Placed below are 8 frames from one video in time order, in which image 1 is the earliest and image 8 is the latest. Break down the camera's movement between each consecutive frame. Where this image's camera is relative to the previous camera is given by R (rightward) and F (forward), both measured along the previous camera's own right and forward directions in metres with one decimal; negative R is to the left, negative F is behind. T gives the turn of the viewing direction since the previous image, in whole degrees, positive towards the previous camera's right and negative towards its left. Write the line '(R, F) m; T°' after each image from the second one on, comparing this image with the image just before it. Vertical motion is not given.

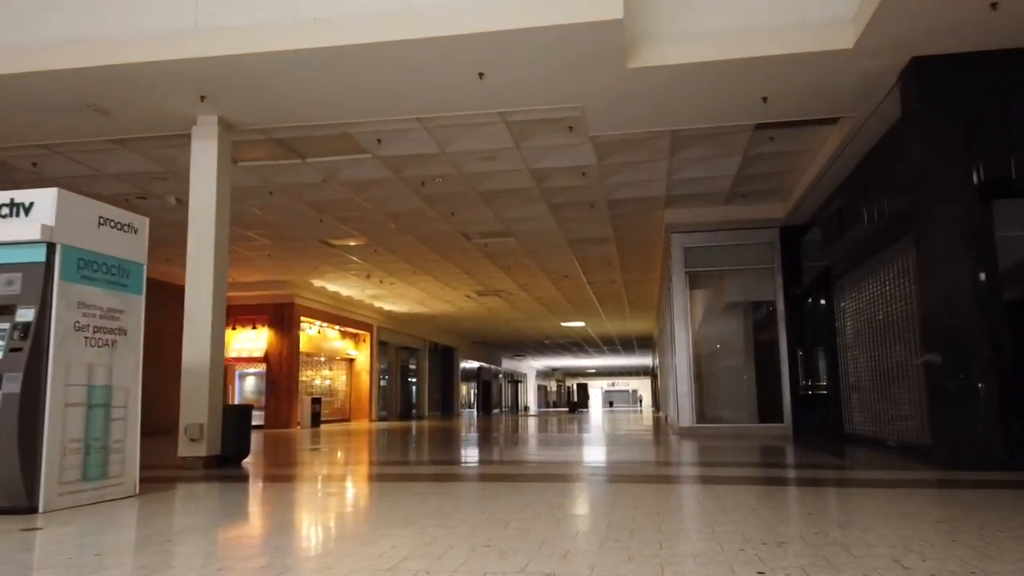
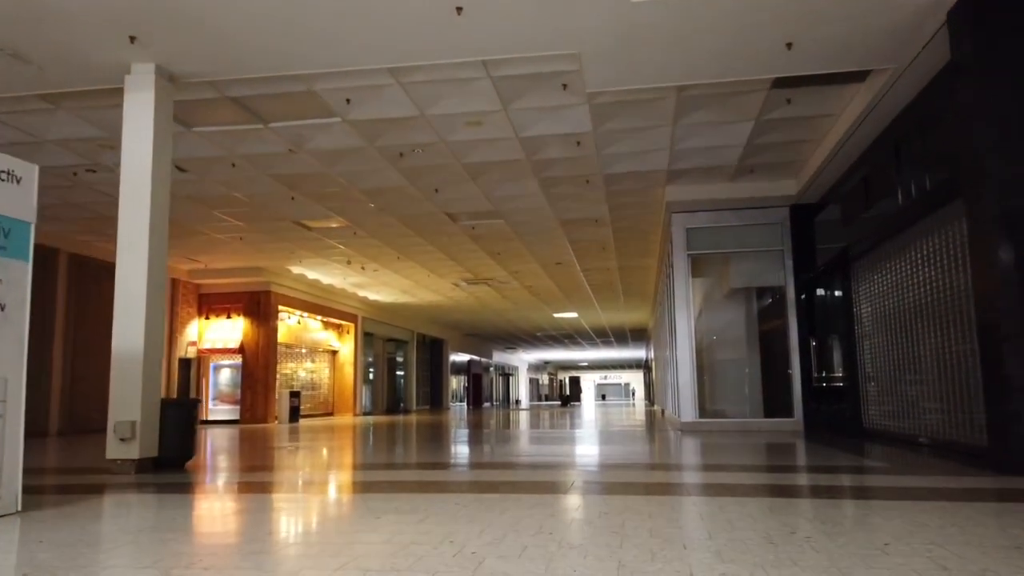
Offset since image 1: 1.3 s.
(+0.1, +0.9) m; +1°
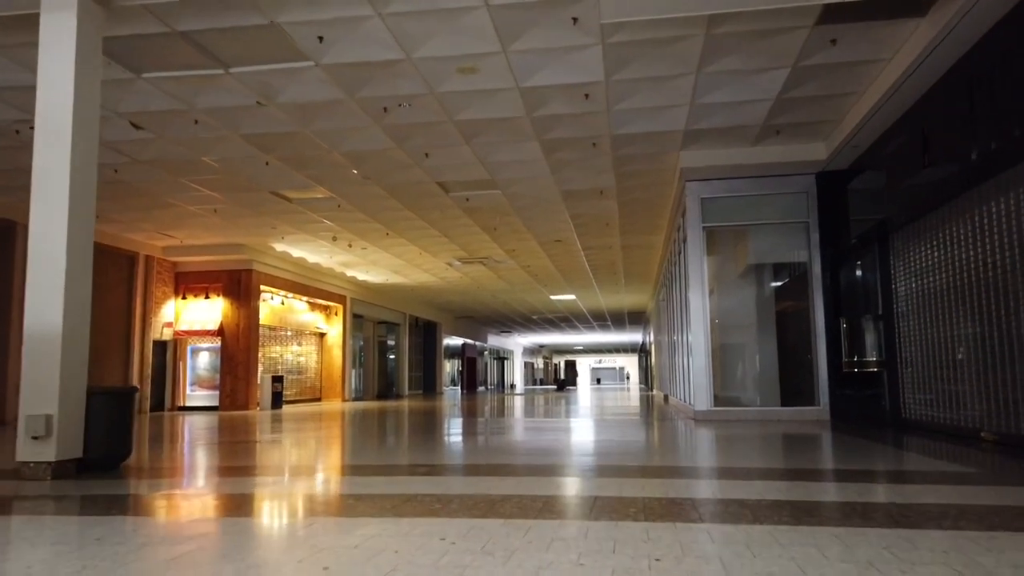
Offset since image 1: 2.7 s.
(0.0, +1.0) m; 0°
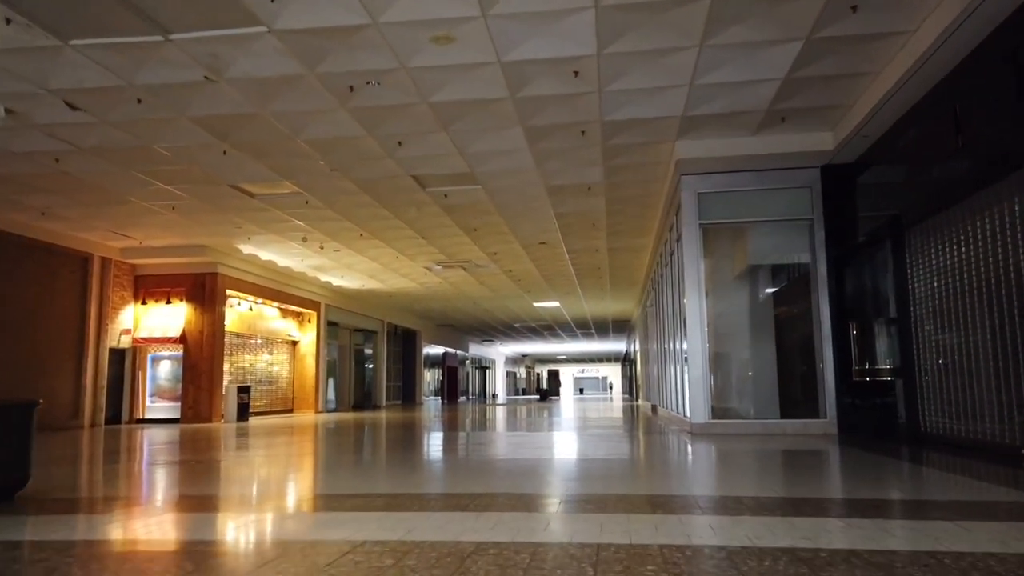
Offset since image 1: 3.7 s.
(0.0, +0.8) m; +1°
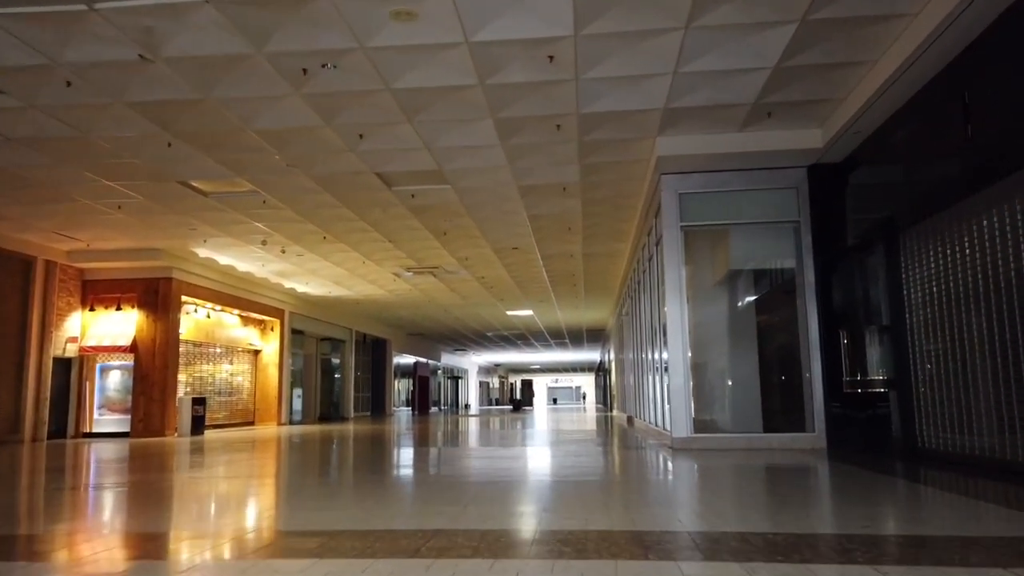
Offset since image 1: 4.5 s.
(0.0, +0.6) m; +2°
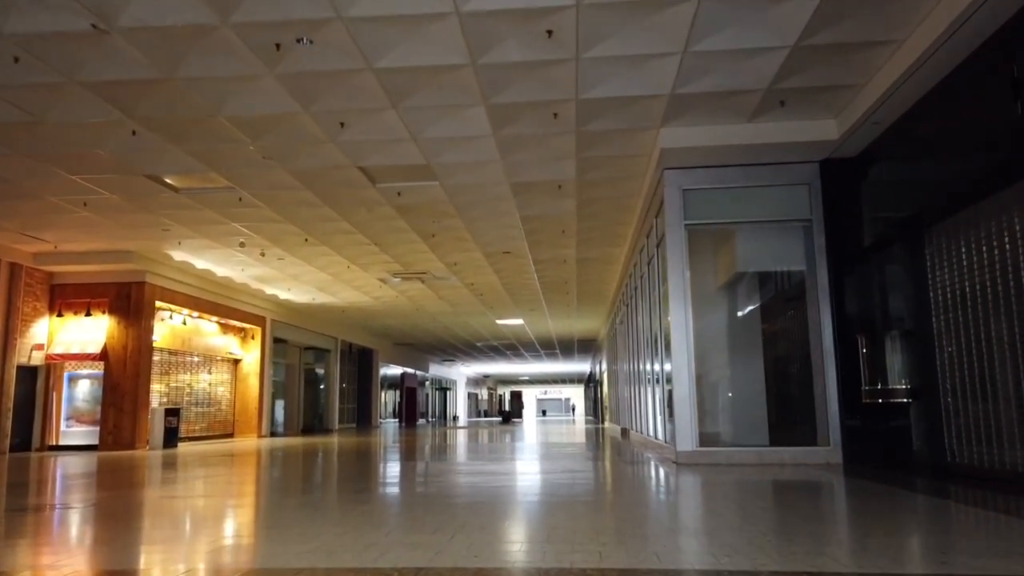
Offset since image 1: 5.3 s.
(0.0, +0.6) m; +1°
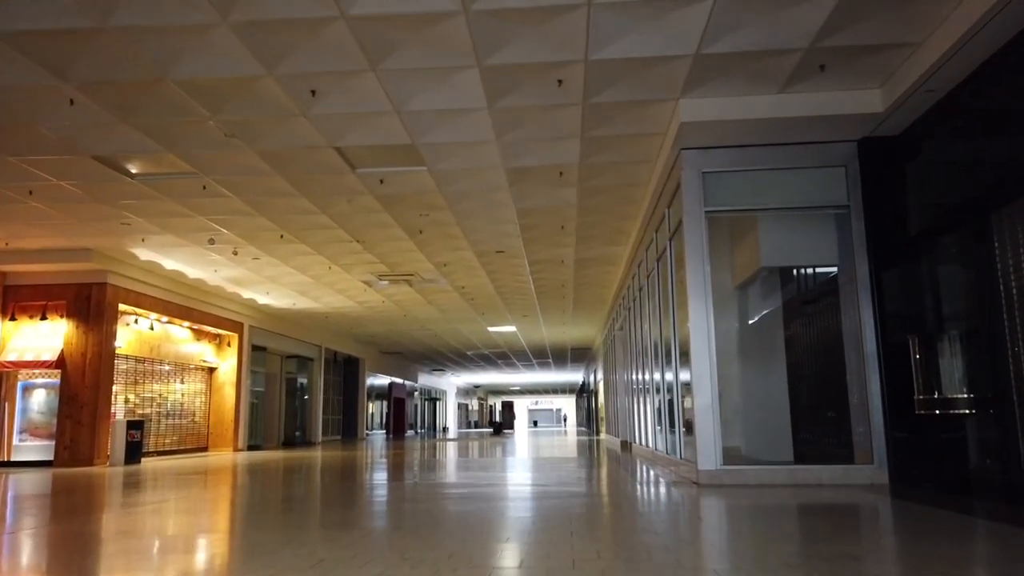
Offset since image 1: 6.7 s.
(-0.1, +1.0) m; +1°
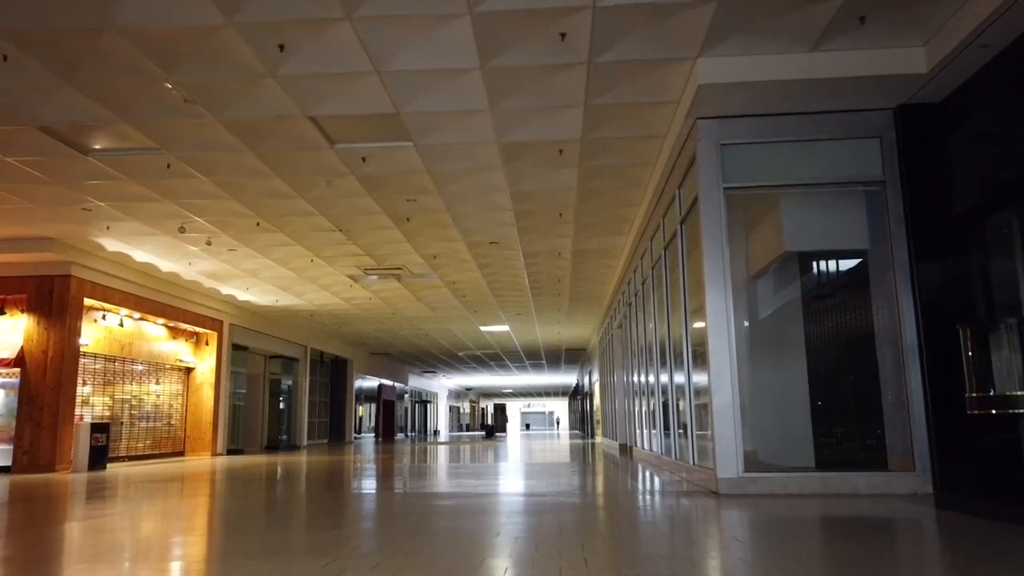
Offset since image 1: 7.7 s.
(0.0, +0.8) m; +1°
